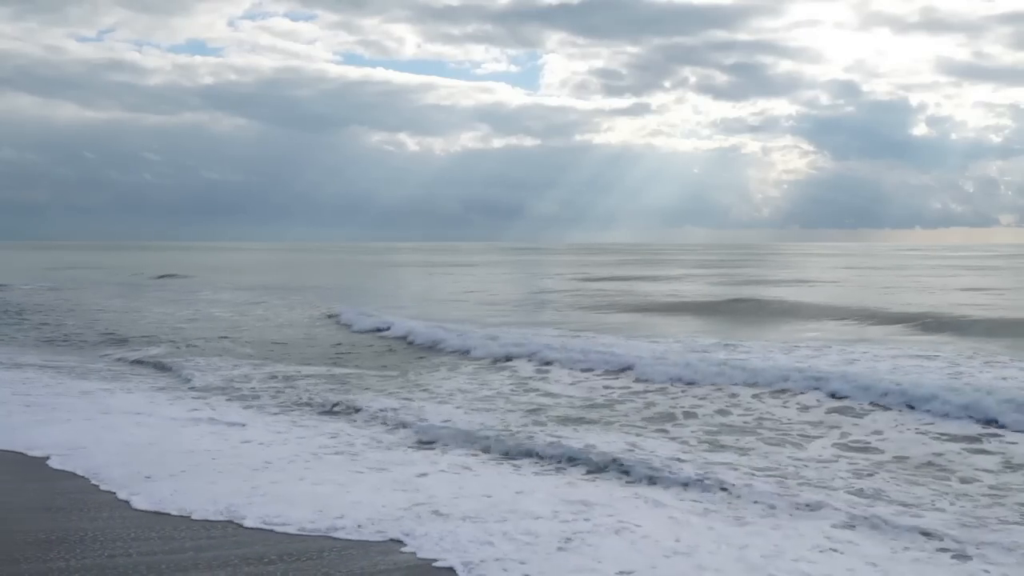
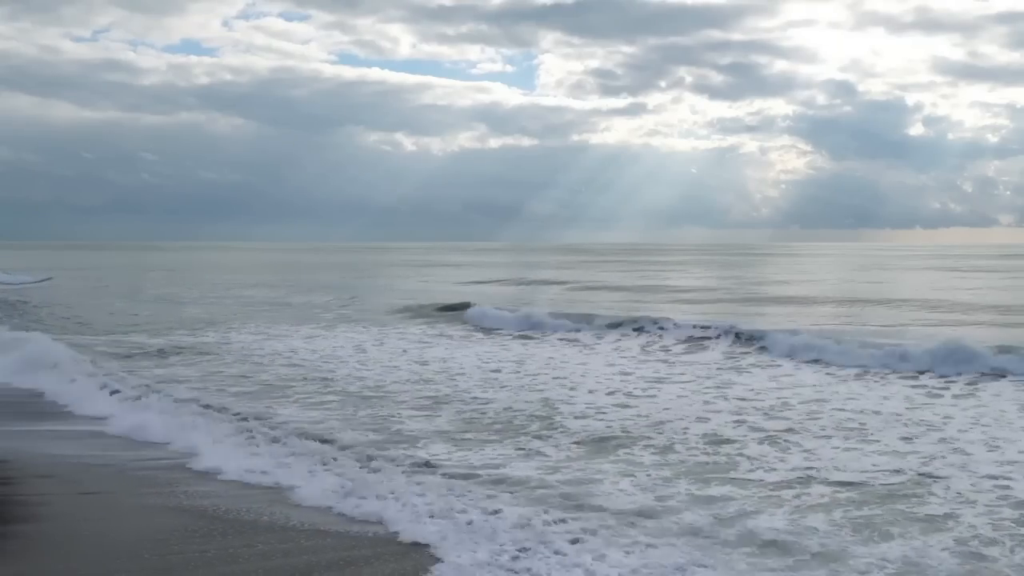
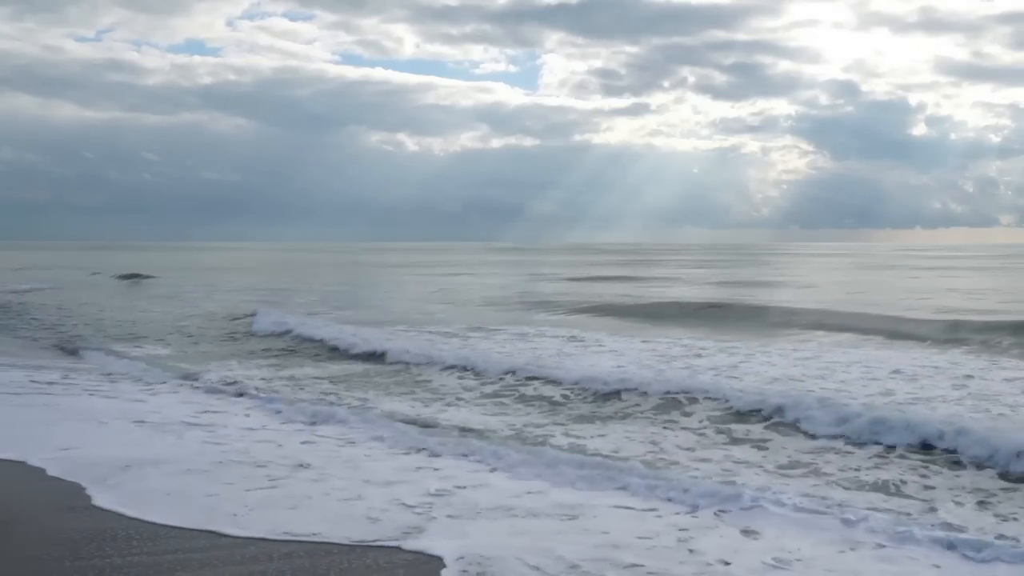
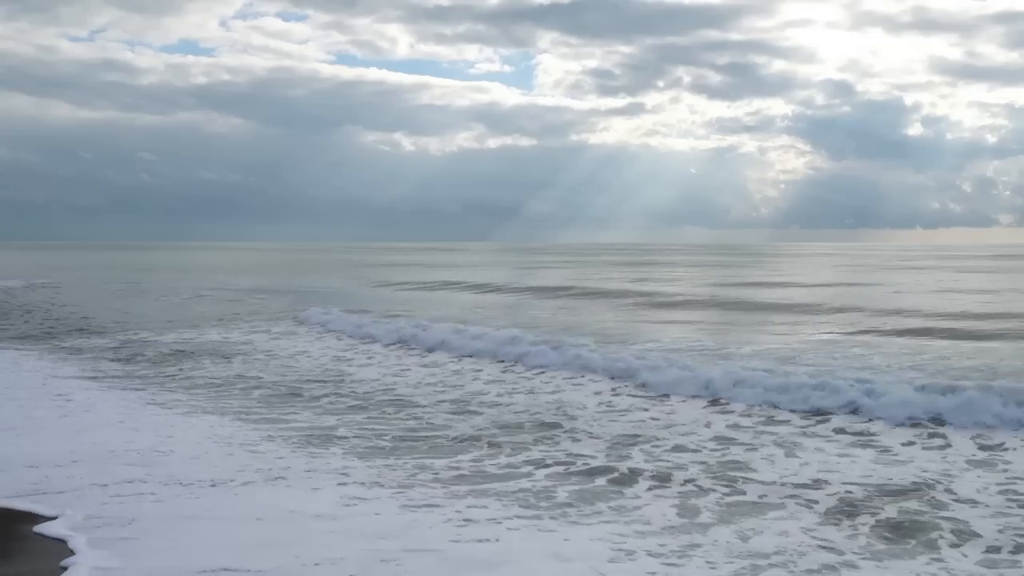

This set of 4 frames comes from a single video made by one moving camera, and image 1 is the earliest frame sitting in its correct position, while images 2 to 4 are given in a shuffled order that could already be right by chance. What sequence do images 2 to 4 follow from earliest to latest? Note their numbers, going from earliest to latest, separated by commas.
3, 2, 4
